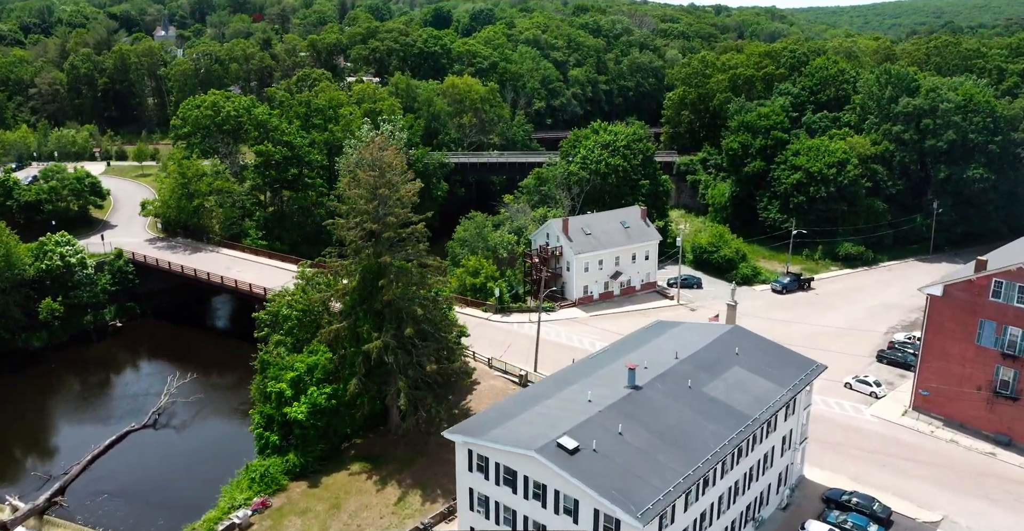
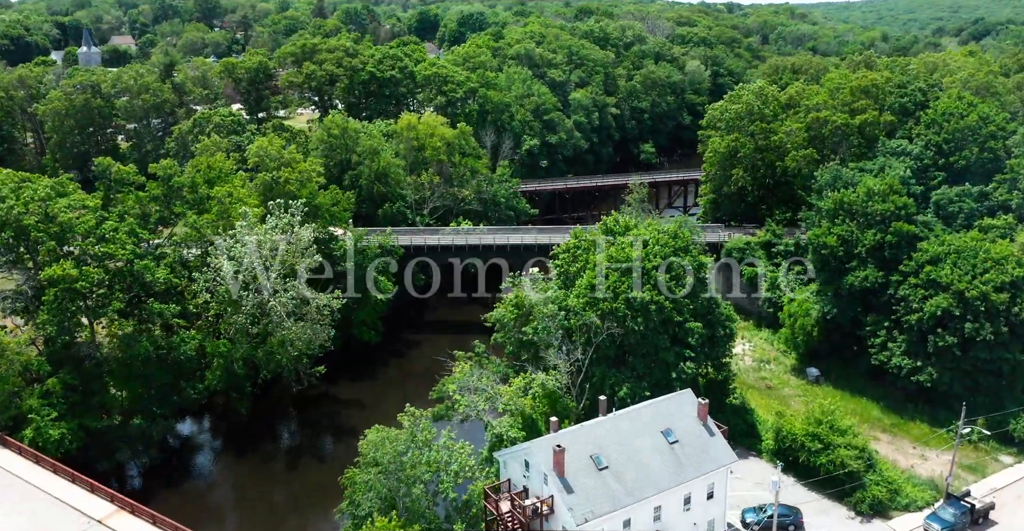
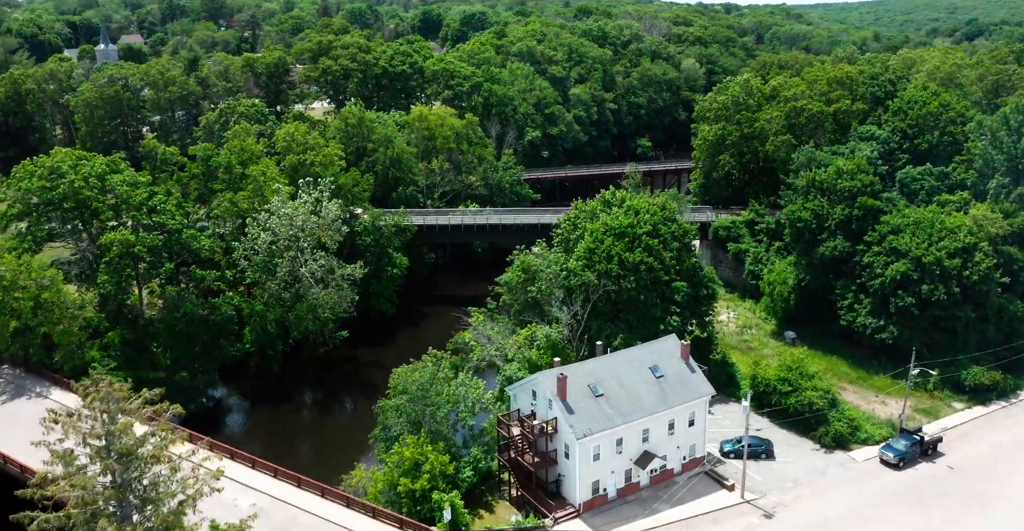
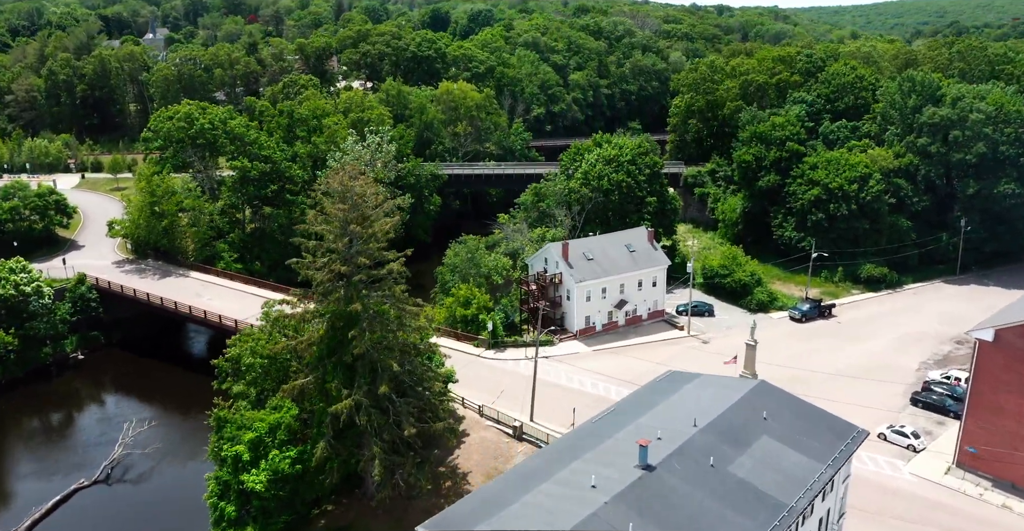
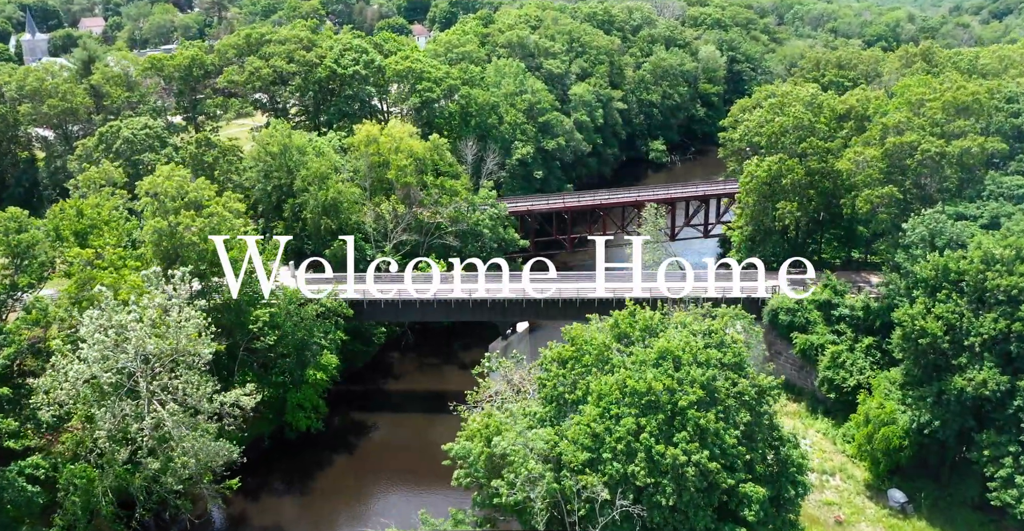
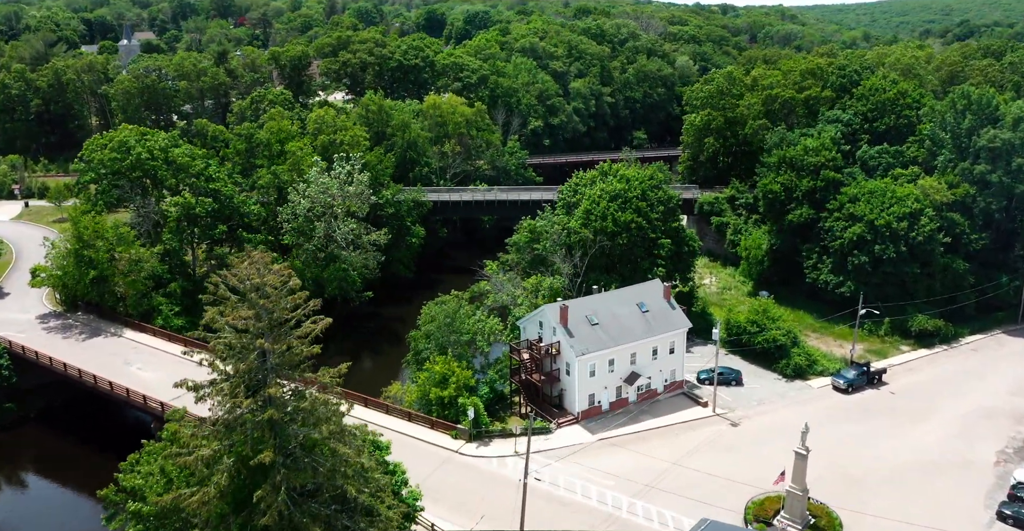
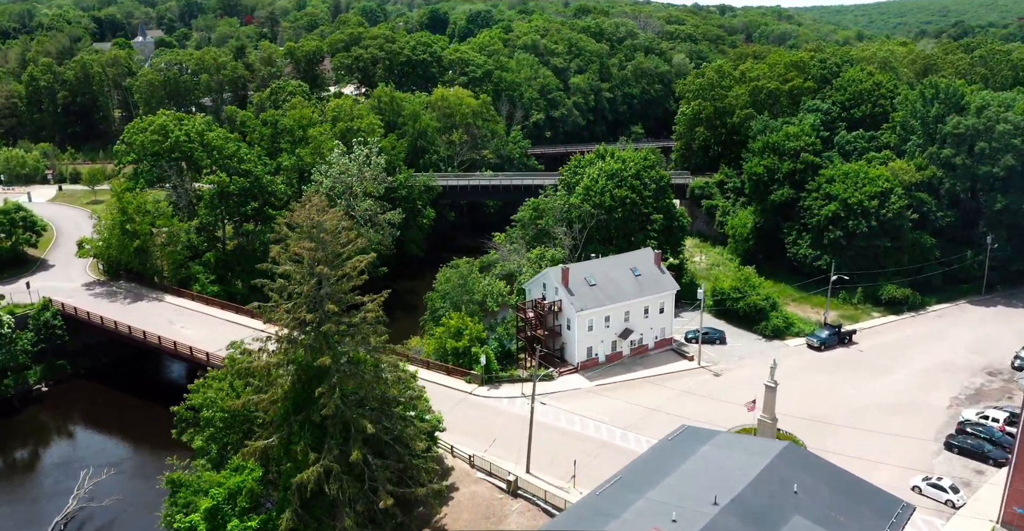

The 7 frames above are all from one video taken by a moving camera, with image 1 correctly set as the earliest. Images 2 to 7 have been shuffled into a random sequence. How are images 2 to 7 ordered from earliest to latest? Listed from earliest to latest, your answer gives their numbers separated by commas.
4, 7, 6, 3, 2, 5
